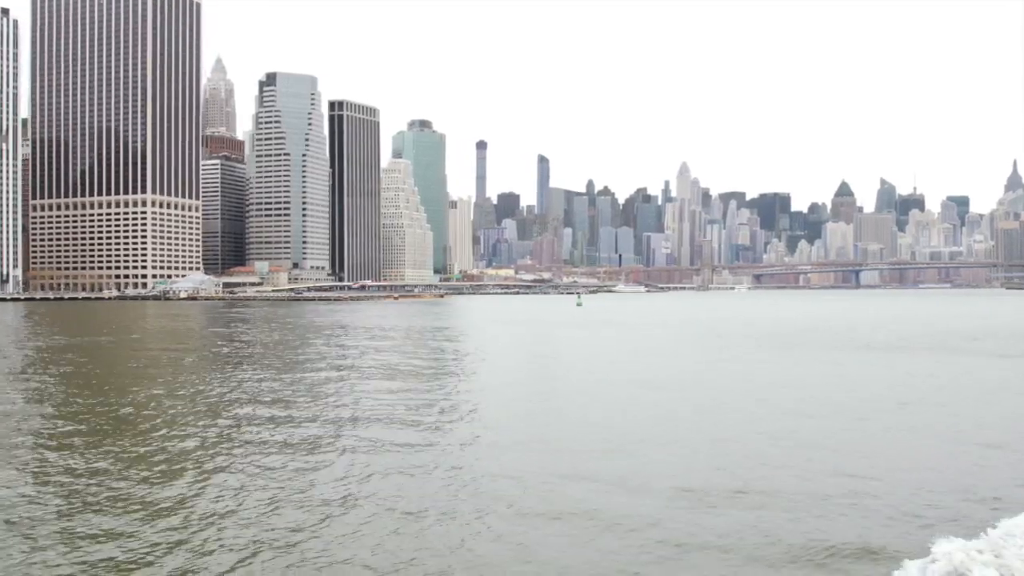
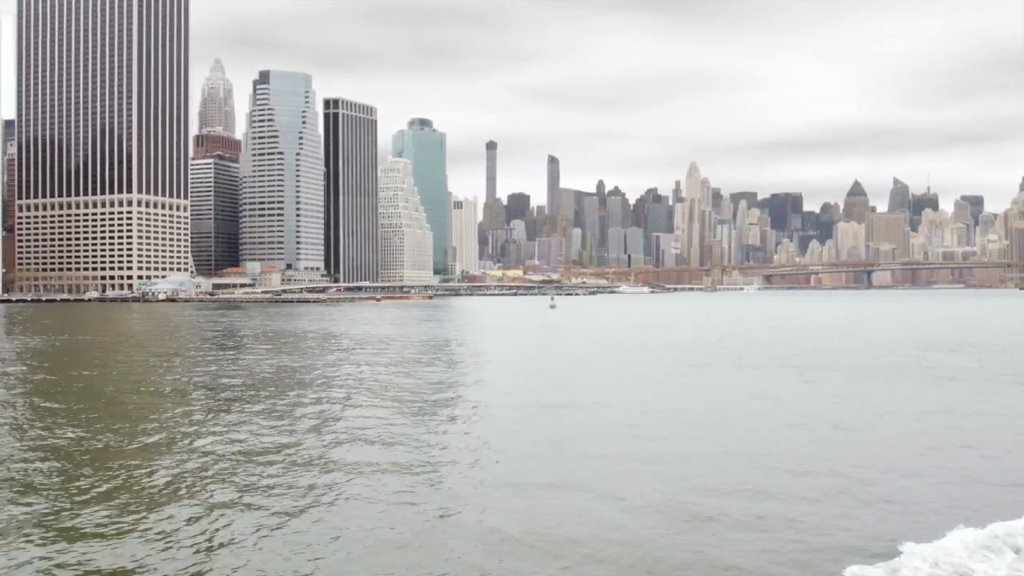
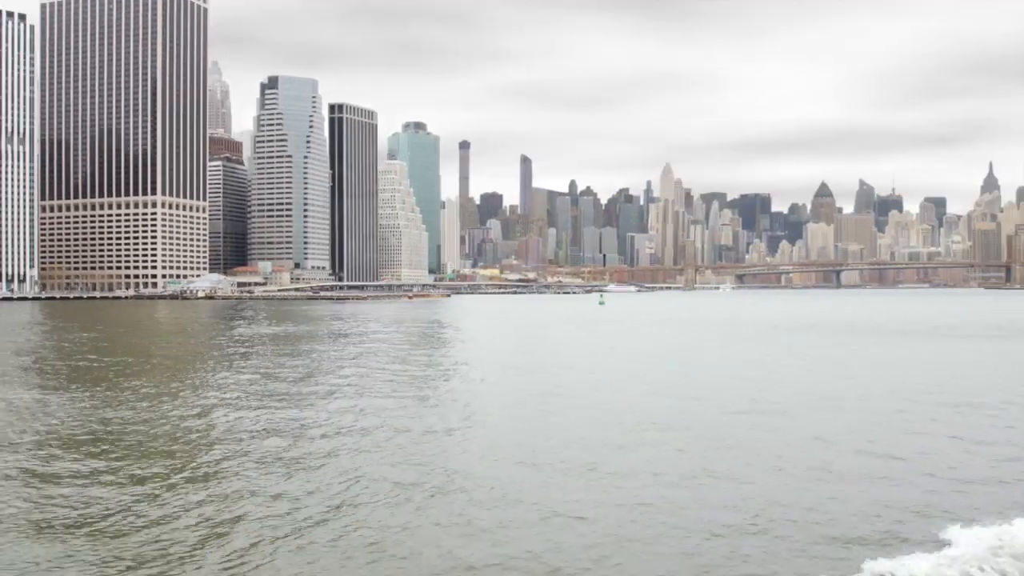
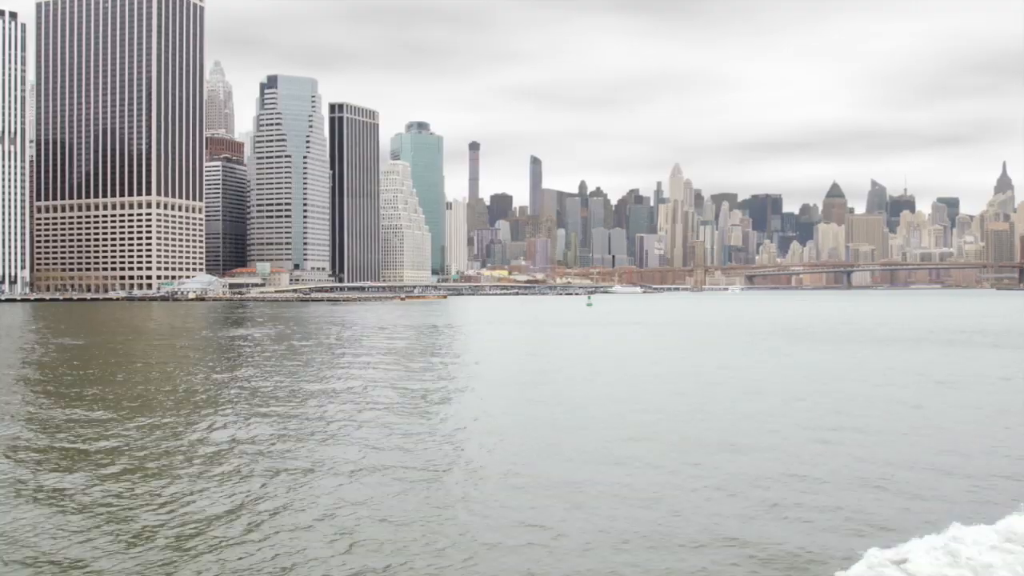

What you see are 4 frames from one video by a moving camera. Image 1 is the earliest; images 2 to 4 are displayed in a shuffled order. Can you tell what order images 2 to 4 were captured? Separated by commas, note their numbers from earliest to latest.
3, 4, 2
